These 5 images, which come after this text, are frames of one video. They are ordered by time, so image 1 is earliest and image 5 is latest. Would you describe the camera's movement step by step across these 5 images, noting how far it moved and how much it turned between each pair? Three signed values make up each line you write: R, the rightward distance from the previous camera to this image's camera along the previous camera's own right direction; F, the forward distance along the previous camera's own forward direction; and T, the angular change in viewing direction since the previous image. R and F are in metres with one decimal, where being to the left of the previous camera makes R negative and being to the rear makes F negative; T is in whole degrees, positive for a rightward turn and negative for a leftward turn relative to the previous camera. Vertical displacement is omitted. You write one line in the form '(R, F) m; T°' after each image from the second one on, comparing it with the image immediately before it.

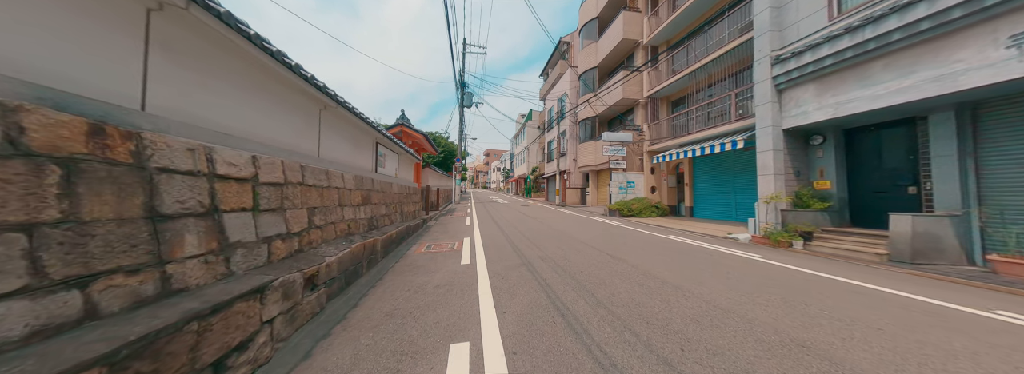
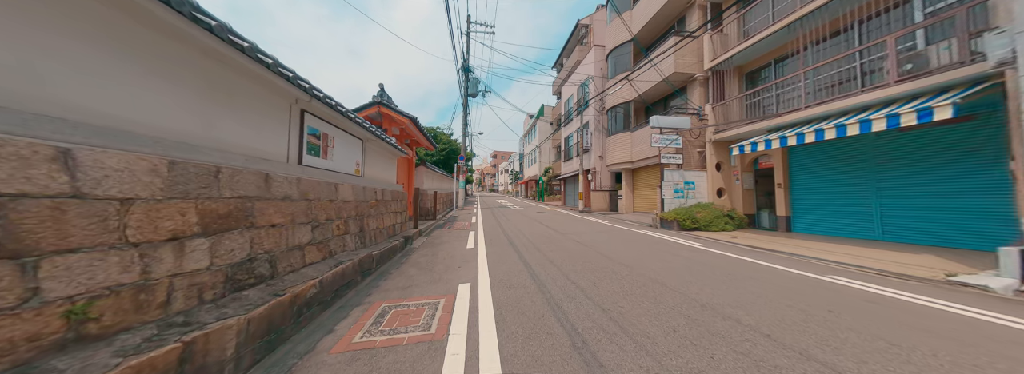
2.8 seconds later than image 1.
(-0.5, +3.0) m; -2°
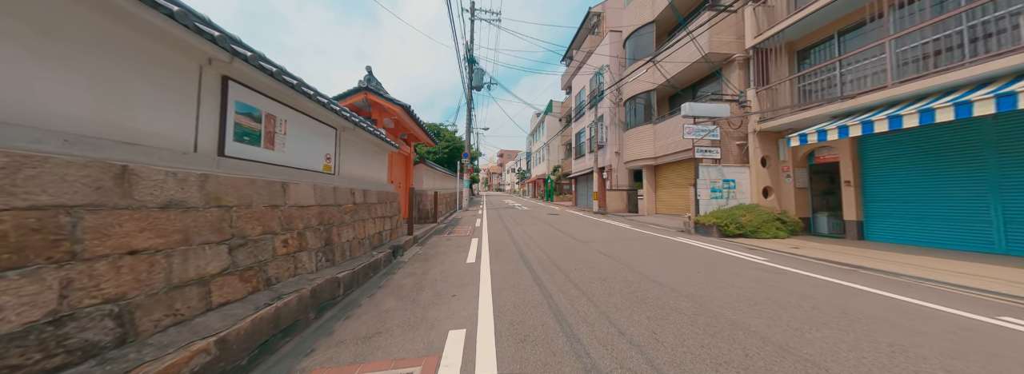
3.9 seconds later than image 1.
(-0.1, +1.2) m; -2°
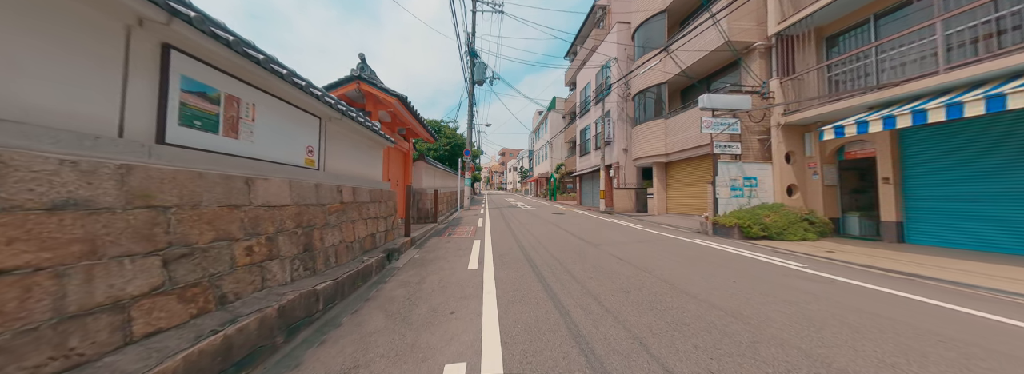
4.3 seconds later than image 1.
(-0.1, +0.5) m; 0°
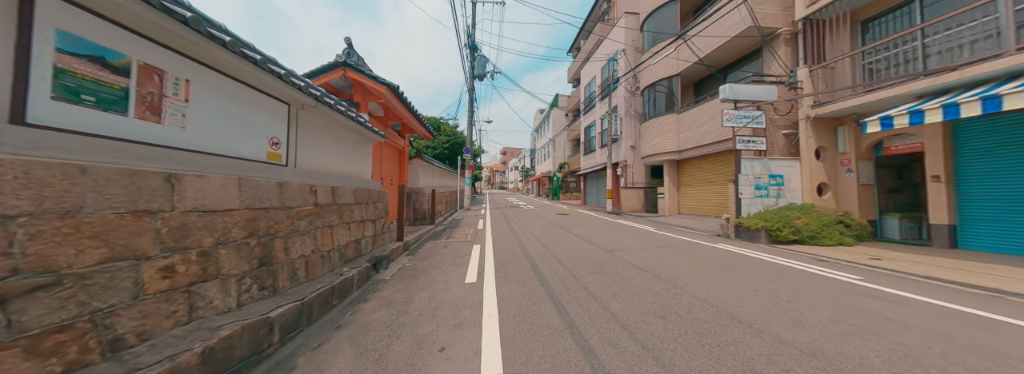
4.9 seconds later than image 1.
(-0.1, +0.6) m; 0°
